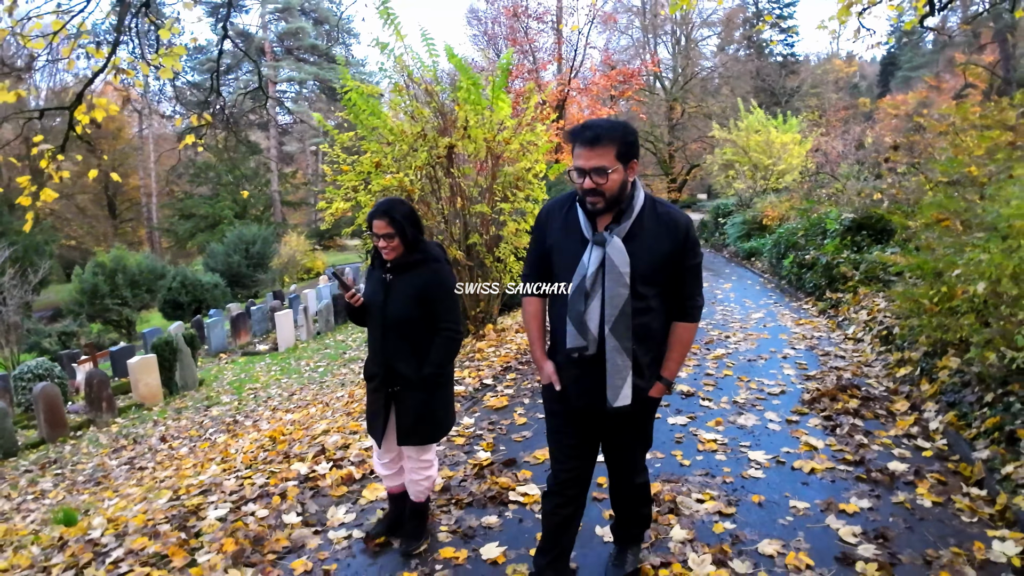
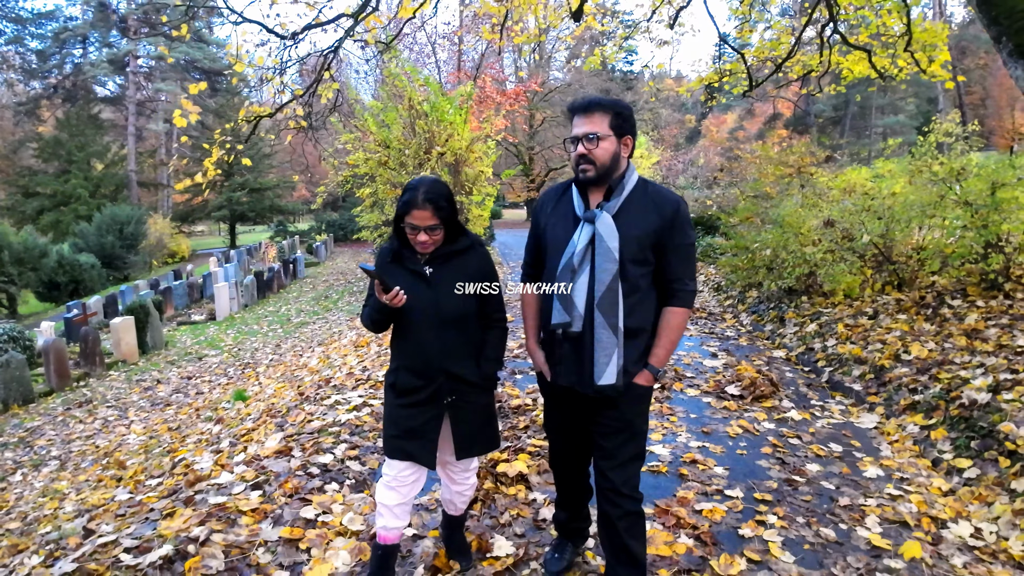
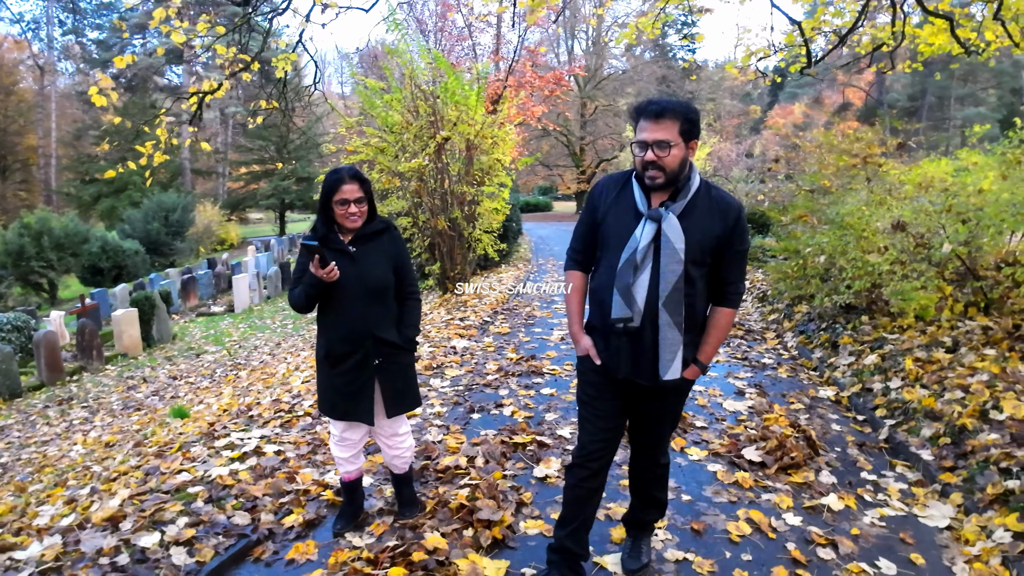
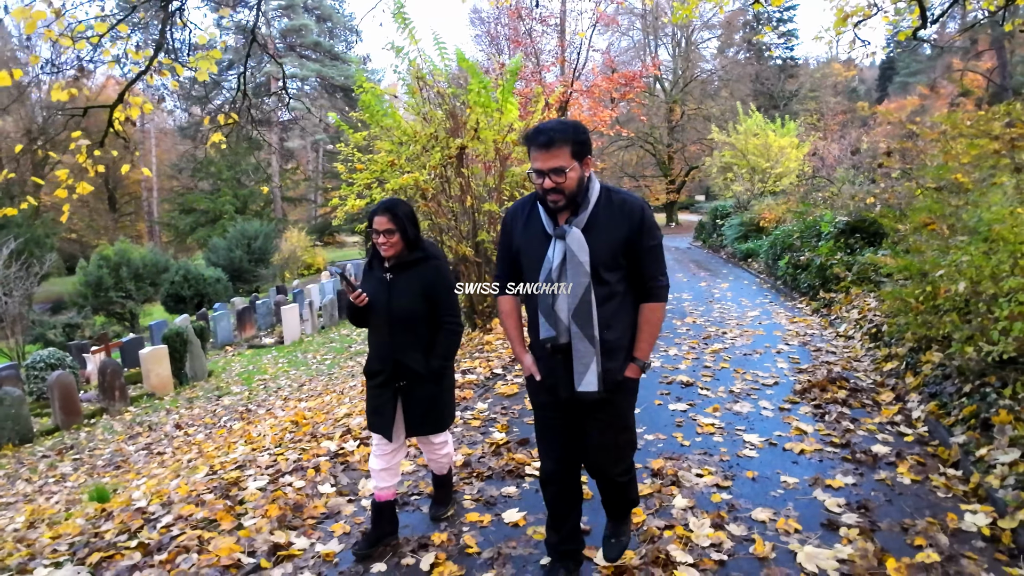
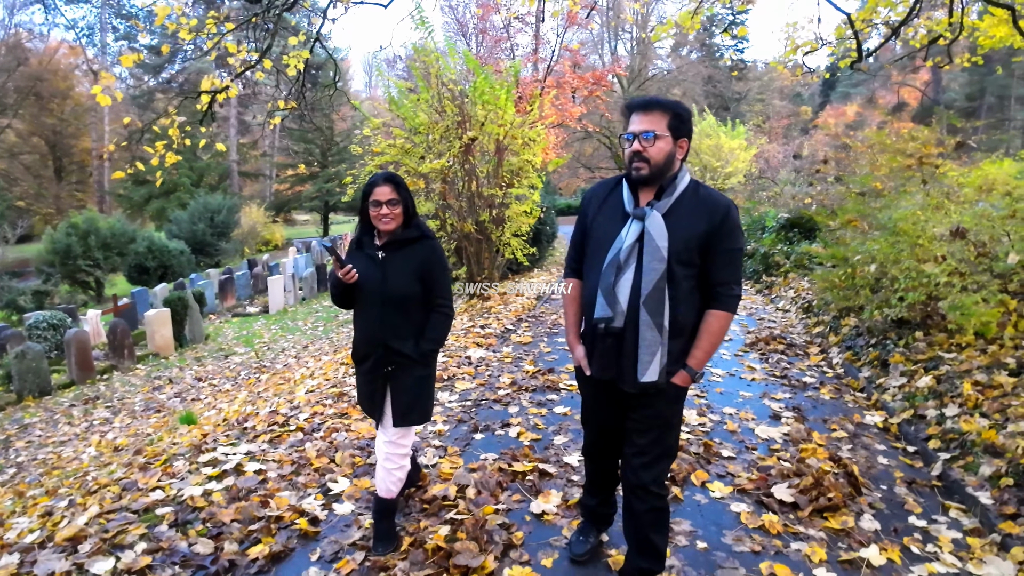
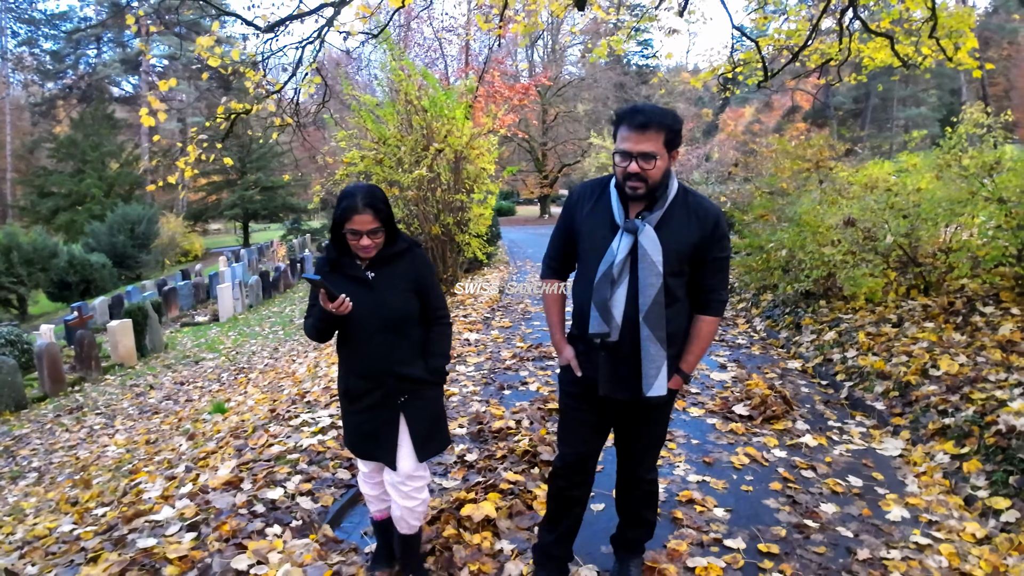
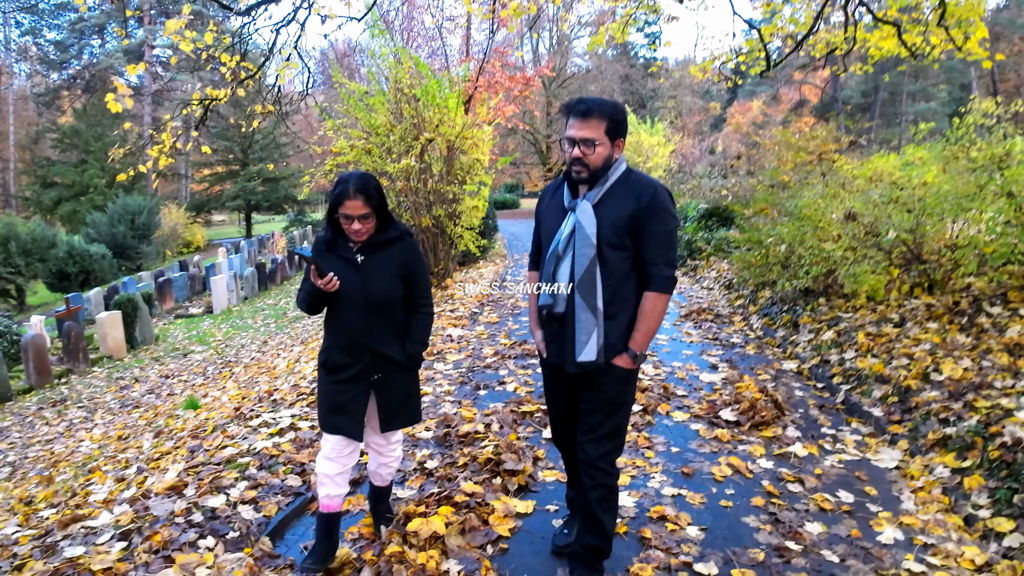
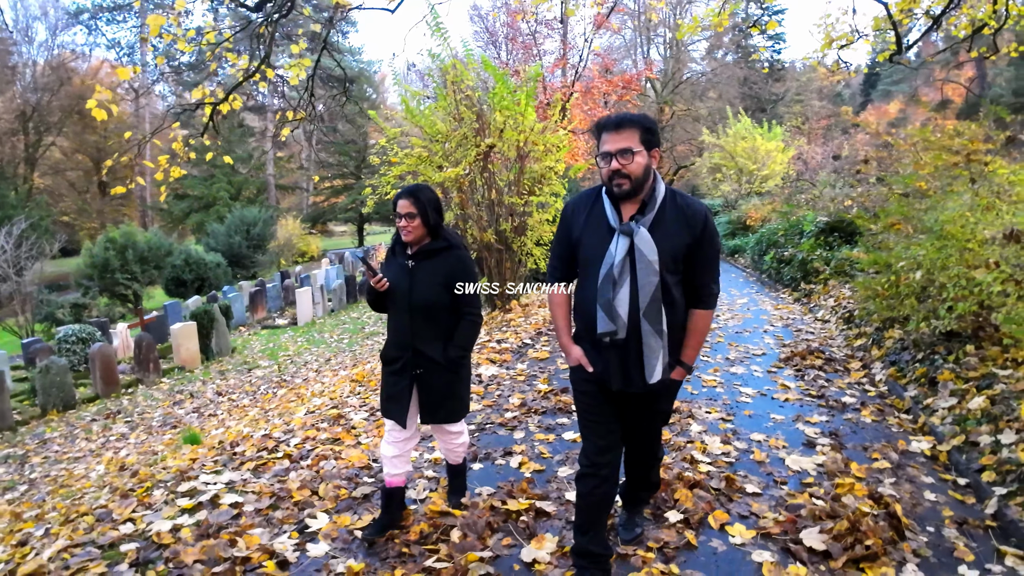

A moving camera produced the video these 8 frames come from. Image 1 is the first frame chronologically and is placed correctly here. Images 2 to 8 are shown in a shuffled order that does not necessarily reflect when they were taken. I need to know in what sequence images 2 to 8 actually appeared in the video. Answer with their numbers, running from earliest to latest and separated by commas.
4, 8, 5, 3, 7, 6, 2
